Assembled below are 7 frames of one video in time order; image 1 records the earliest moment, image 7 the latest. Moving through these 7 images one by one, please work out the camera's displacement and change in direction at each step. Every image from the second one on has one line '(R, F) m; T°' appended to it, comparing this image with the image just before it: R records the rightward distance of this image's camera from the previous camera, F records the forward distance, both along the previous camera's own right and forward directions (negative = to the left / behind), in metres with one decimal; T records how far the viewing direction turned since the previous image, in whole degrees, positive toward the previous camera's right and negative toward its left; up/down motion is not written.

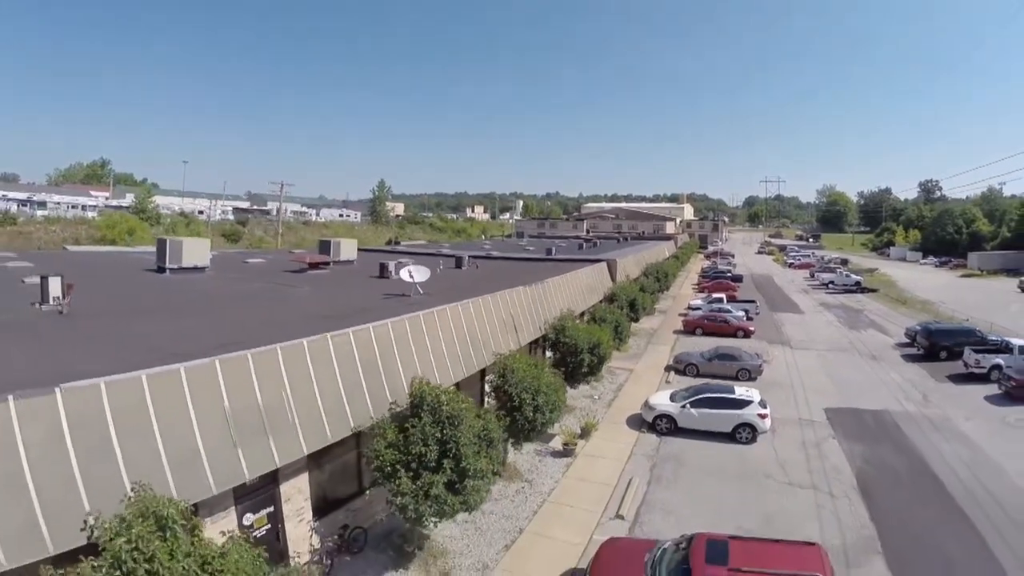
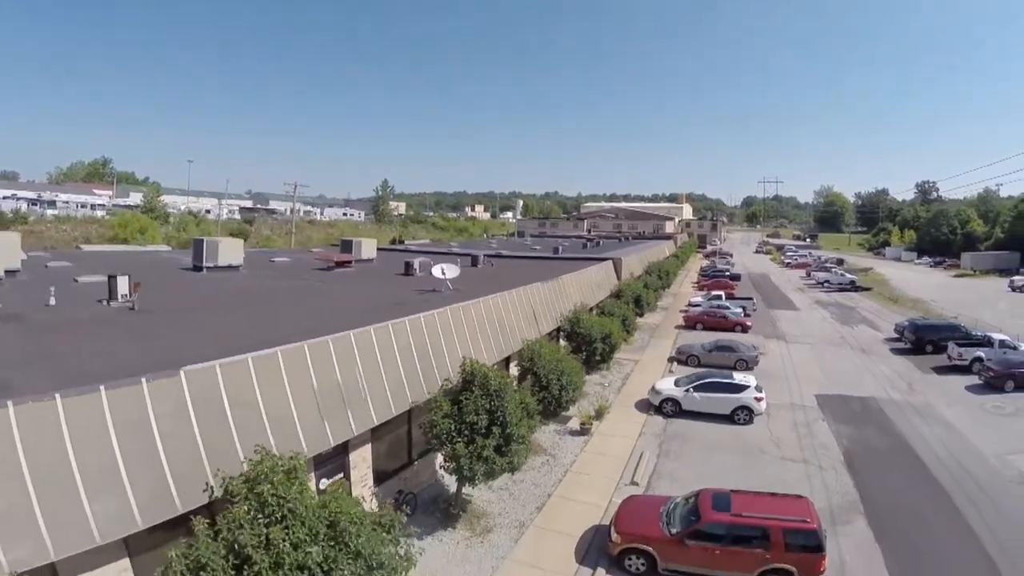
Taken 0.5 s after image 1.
(-0.6, -1.4) m; 0°
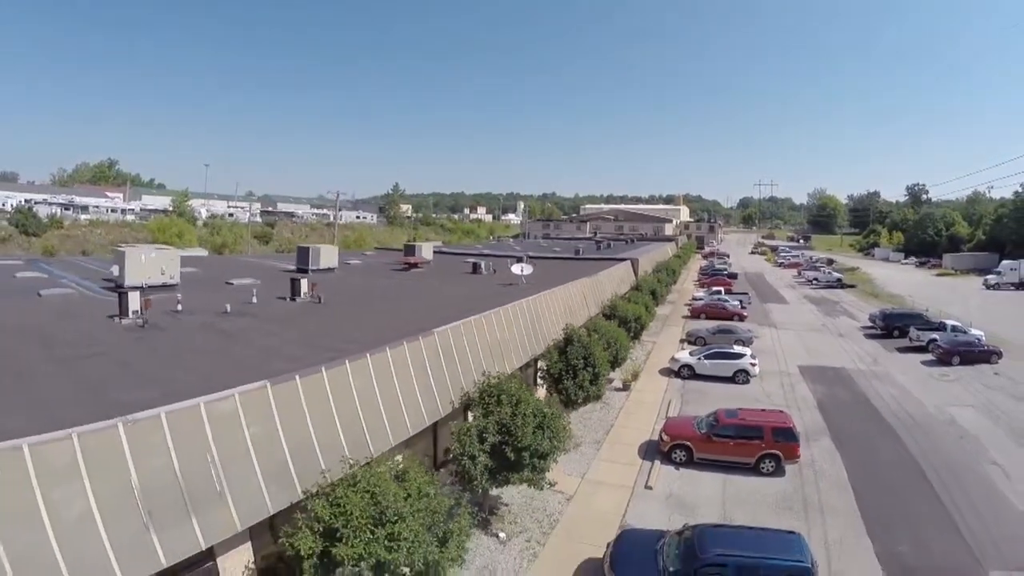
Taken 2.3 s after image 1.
(-2.1, -4.9) m; 0°
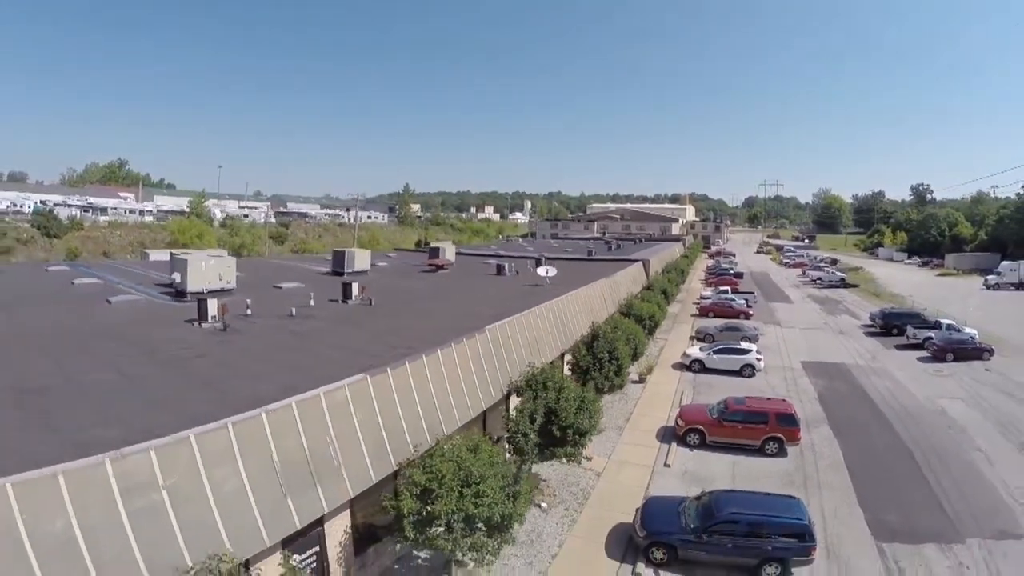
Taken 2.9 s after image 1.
(-0.8, -1.8) m; 0°
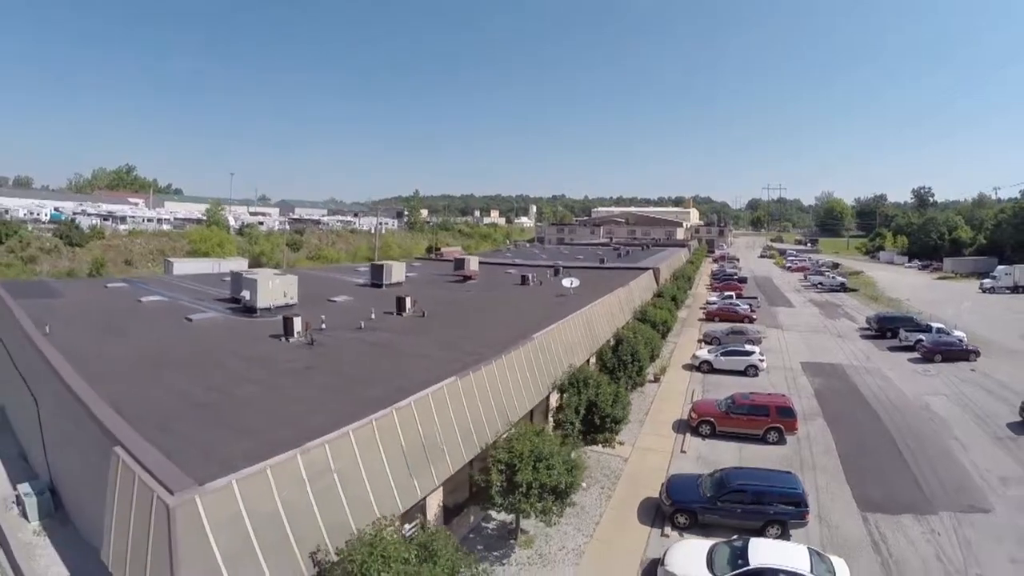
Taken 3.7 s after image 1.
(-1.0, -2.4) m; 0°
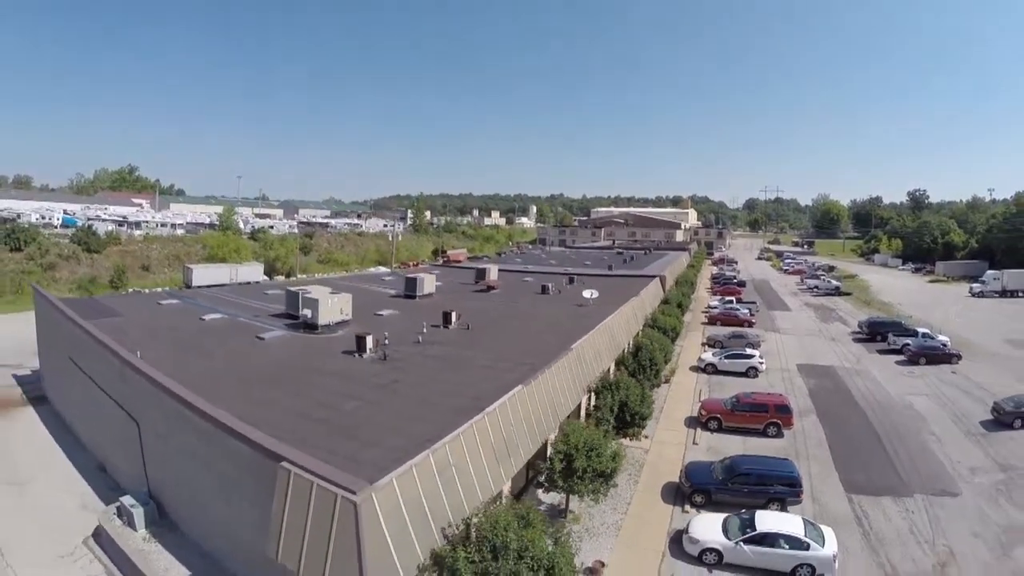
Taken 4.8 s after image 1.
(-1.3, -2.6) m; 0°
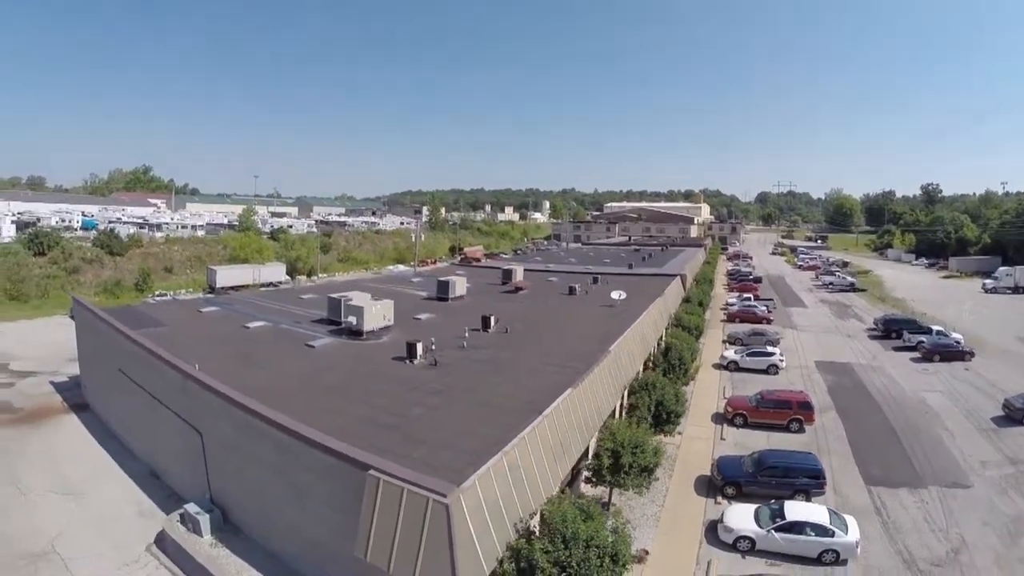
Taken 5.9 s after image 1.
(-1.0, -1.4) m; -1°
